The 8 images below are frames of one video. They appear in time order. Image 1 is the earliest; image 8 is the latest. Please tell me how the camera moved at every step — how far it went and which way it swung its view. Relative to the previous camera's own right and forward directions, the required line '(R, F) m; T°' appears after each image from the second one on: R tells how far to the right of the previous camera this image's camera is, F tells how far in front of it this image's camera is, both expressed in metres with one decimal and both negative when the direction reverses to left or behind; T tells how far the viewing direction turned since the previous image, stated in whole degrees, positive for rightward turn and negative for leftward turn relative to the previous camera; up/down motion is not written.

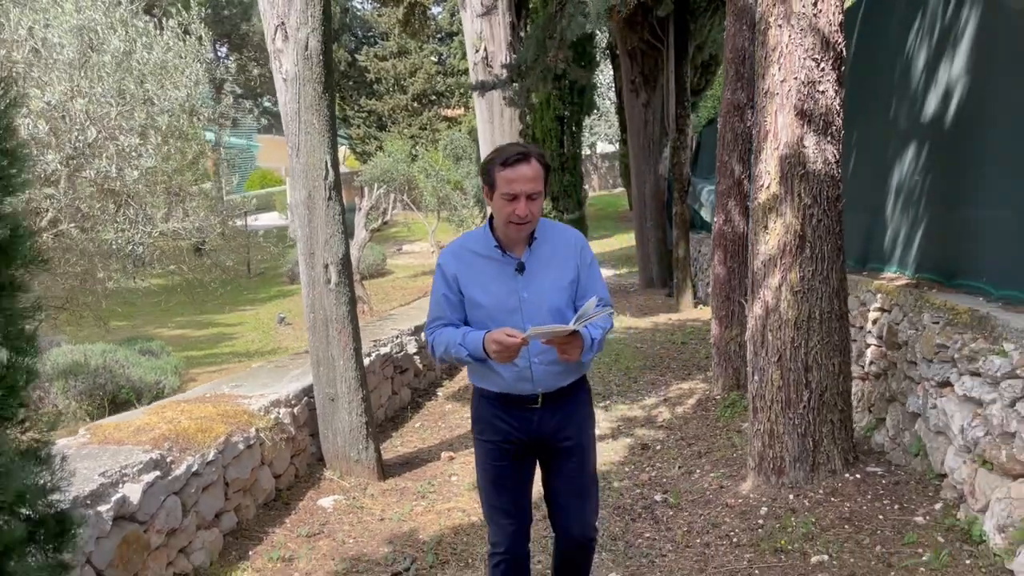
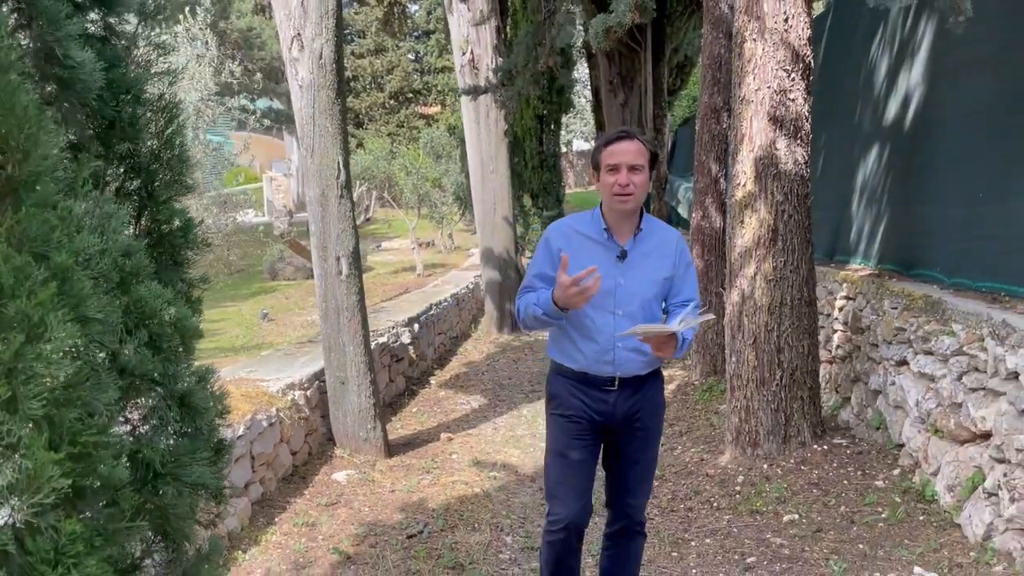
(-0.1, -0.4) m; +2°
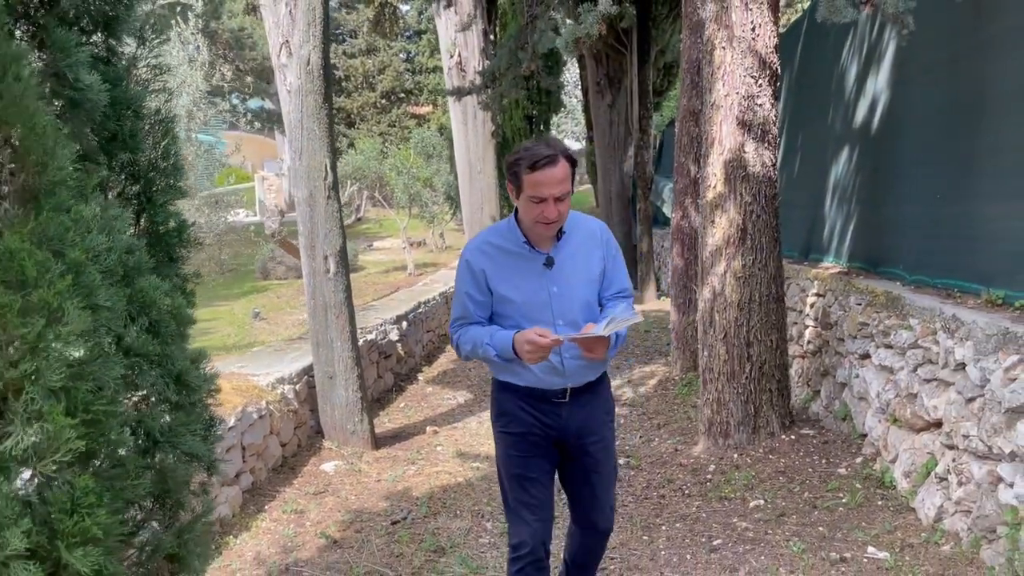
(+0.1, -0.2) m; +1°
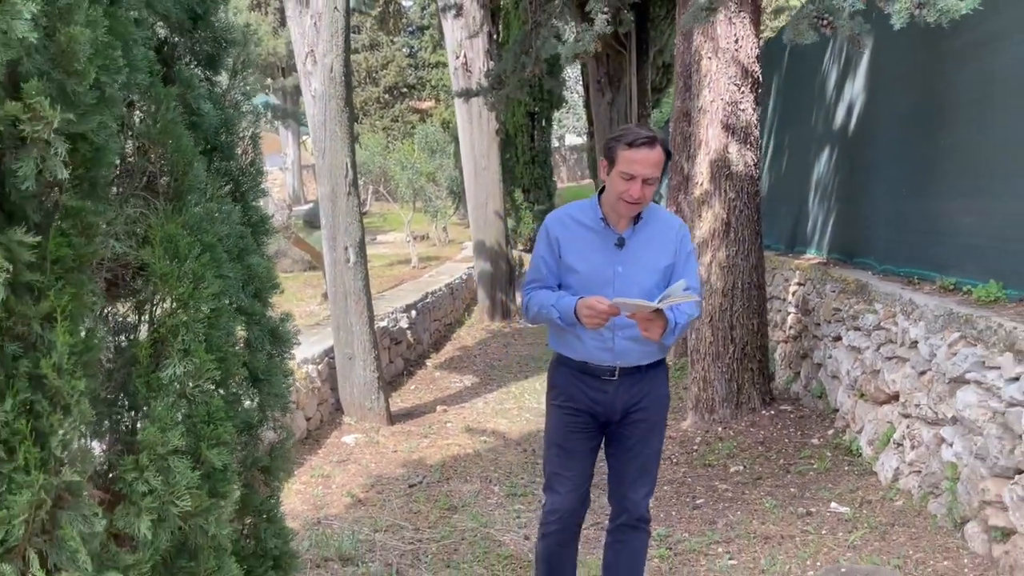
(0.0, -0.5) m; 0°
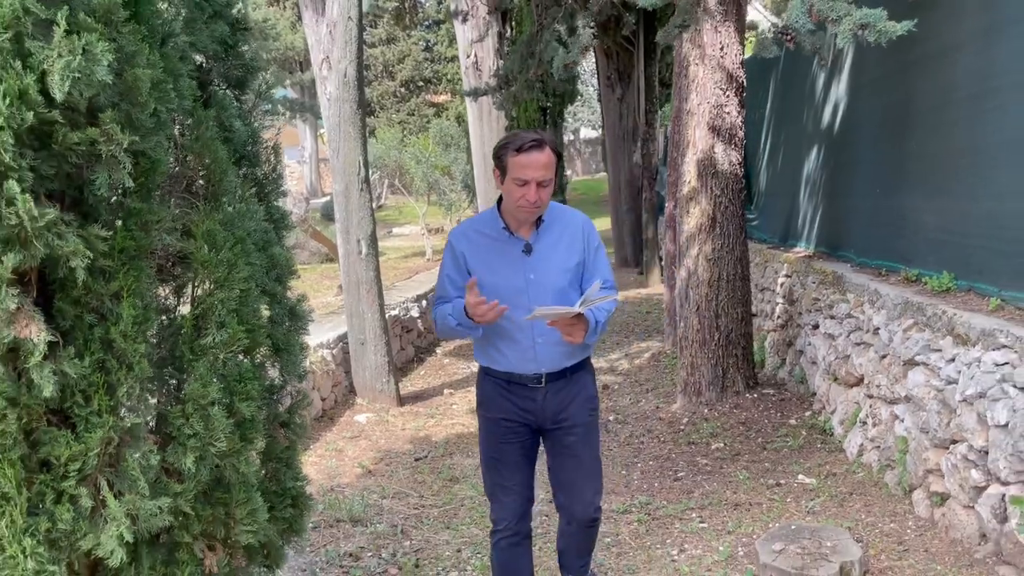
(+0.1, -0.4) m; -1°
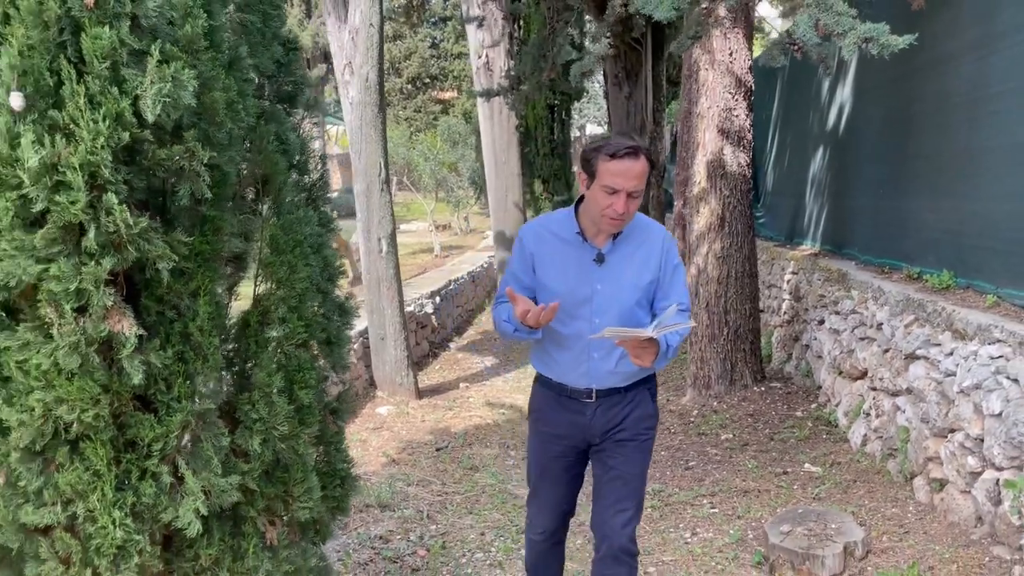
(-0.1, -0.2) m; 0°
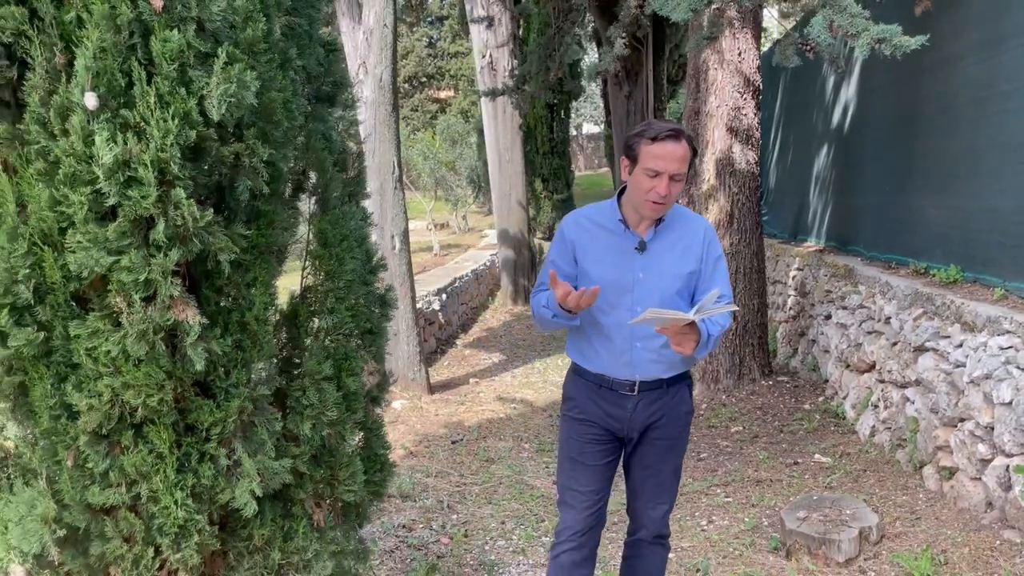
(-0.1, -0.1) m; 0°
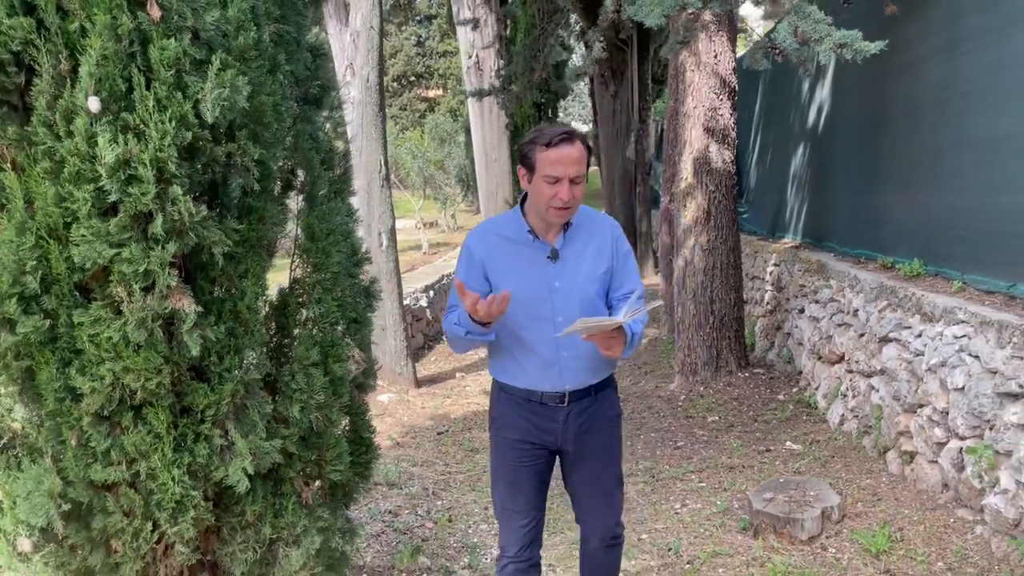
(0.0, -0.2) m; +1°
